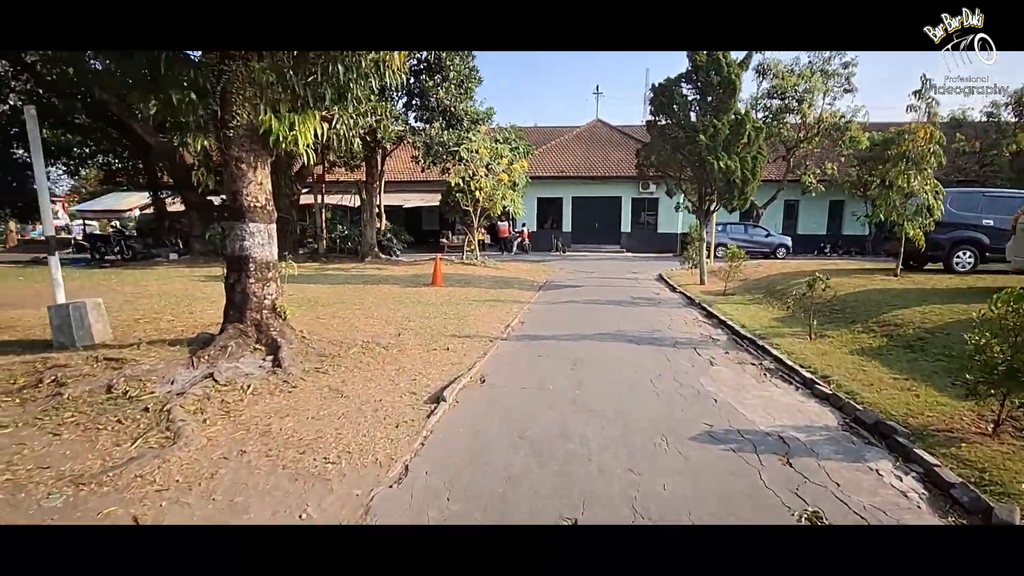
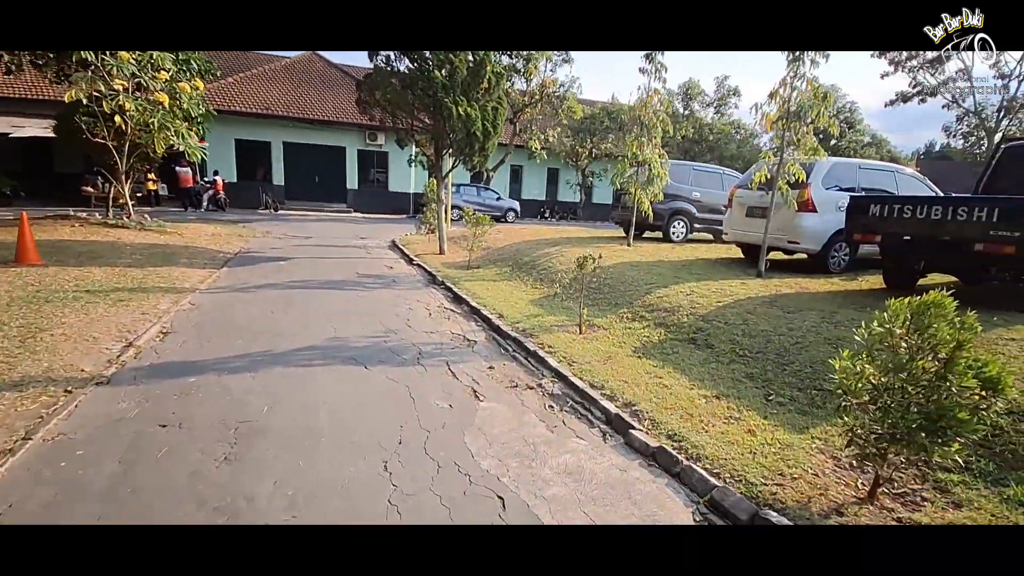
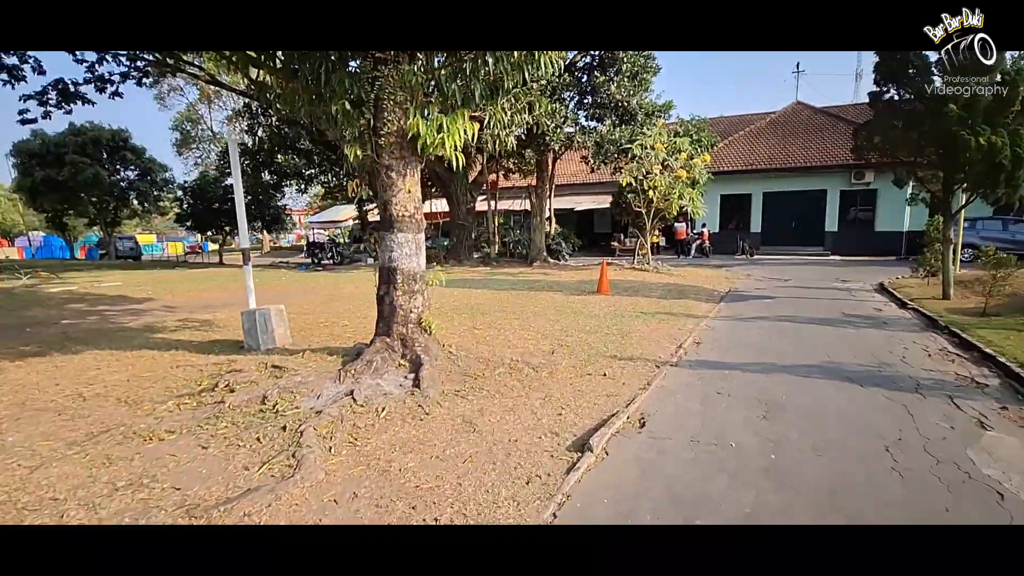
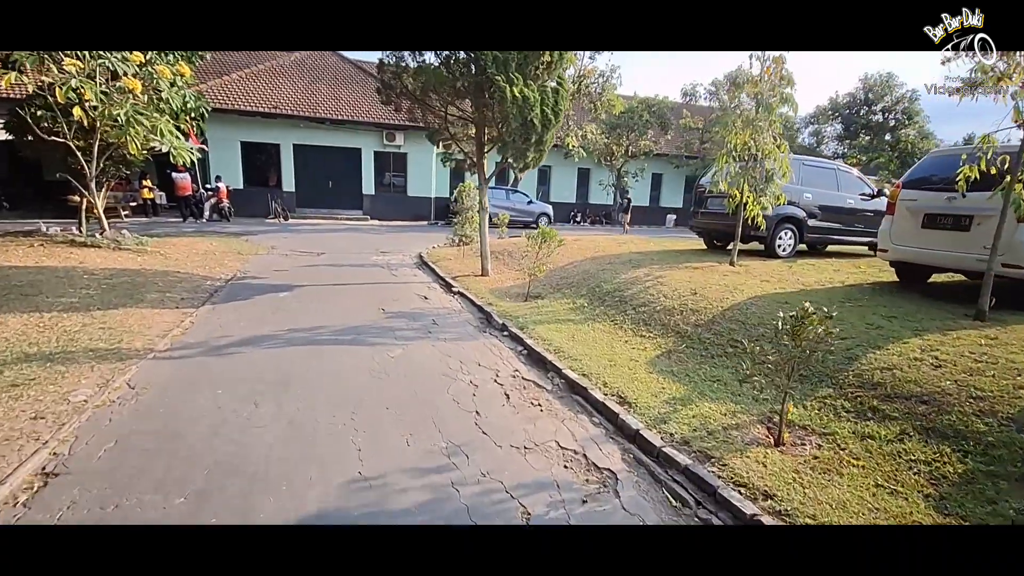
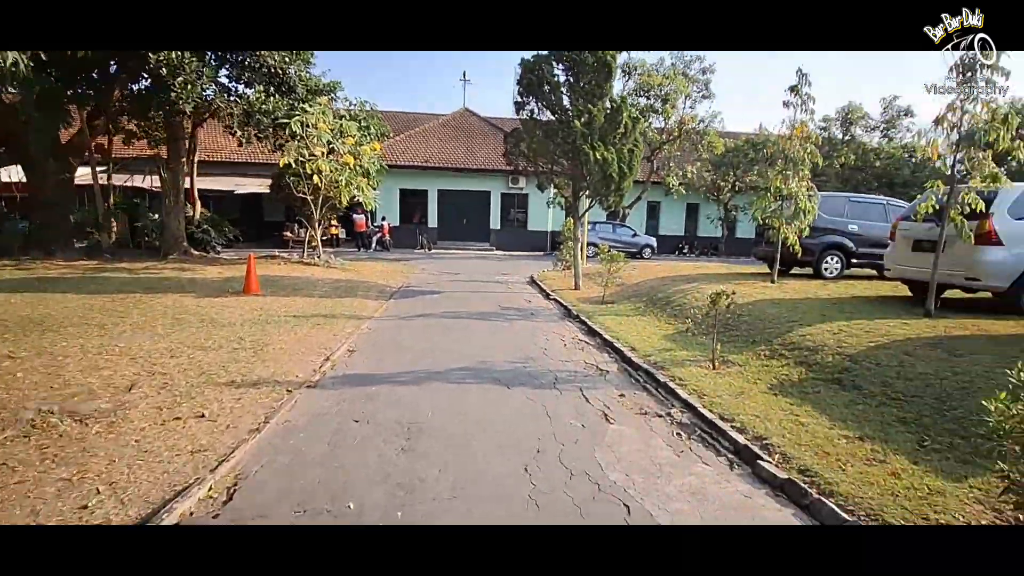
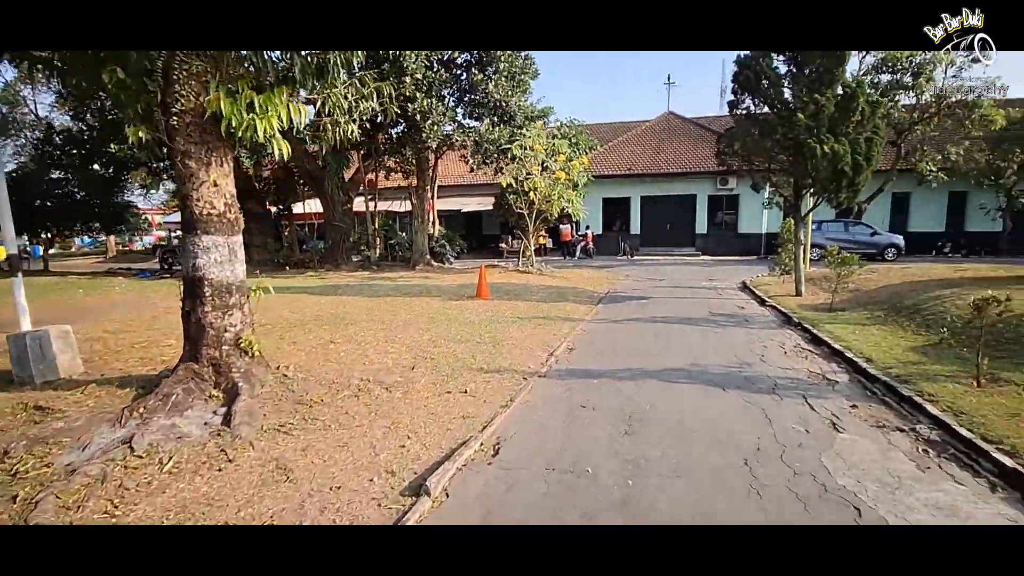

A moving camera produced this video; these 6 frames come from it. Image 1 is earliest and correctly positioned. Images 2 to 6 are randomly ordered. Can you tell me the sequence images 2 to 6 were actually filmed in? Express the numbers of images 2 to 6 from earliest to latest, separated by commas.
3, 6, 5, 2, 4
